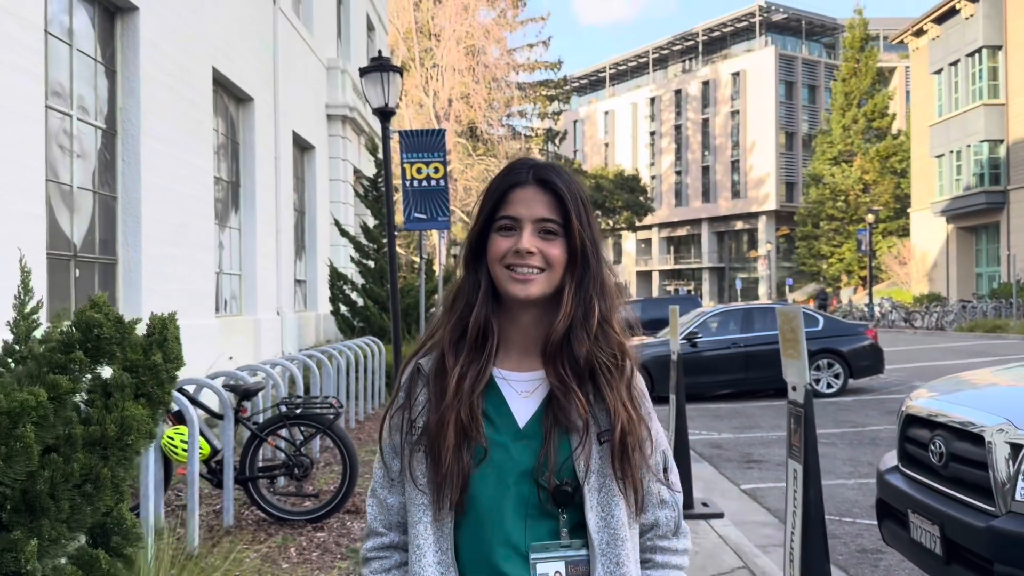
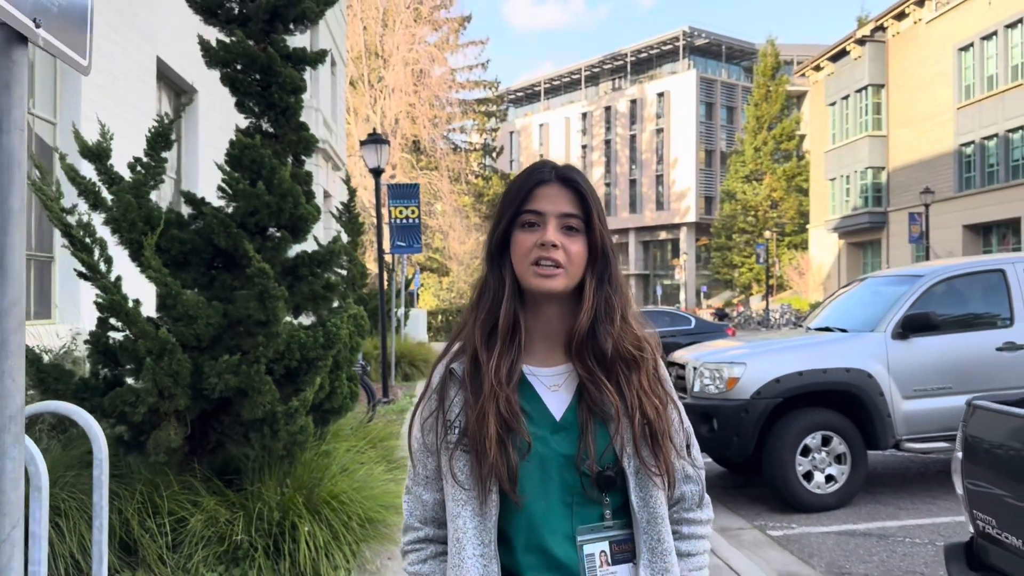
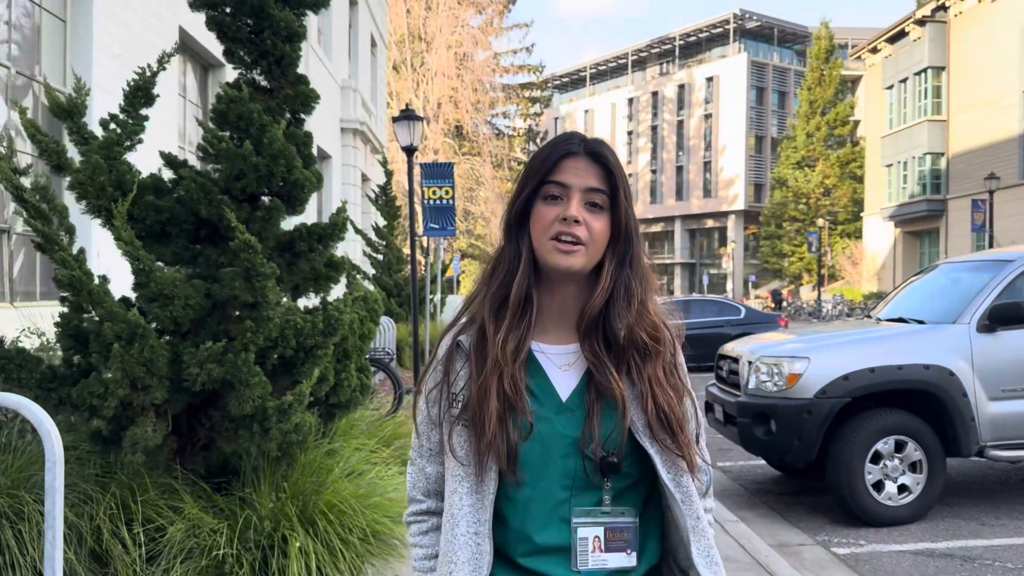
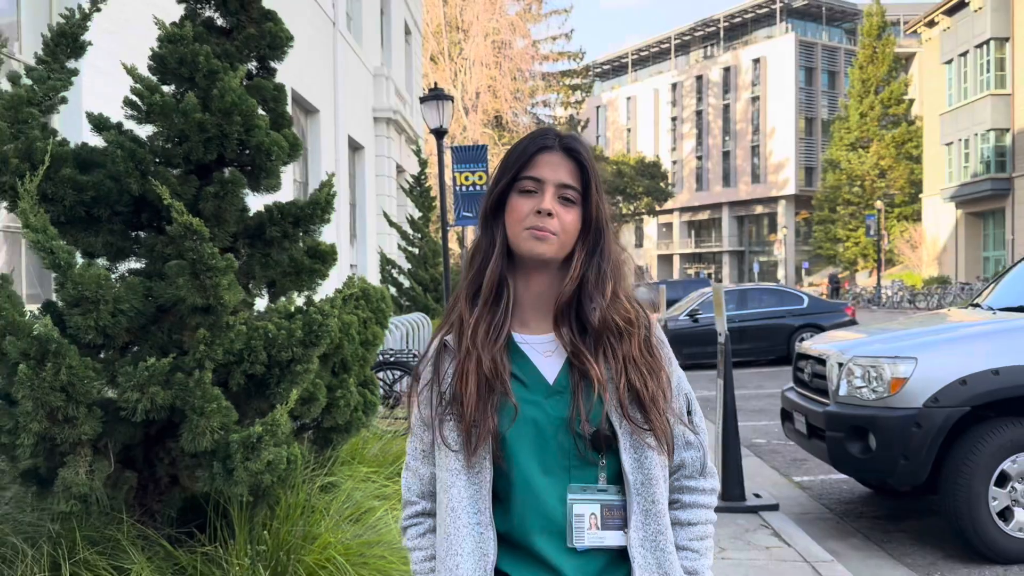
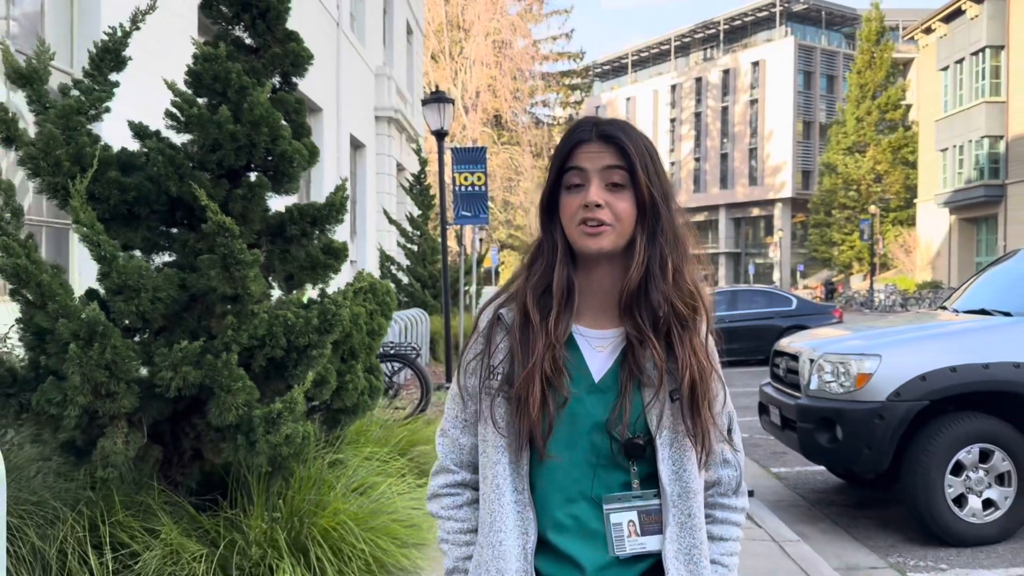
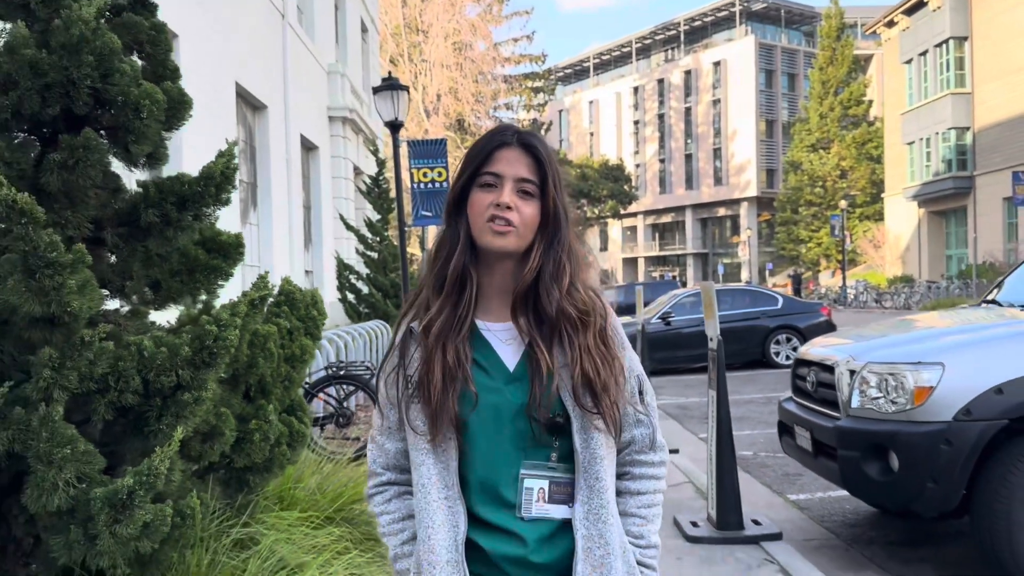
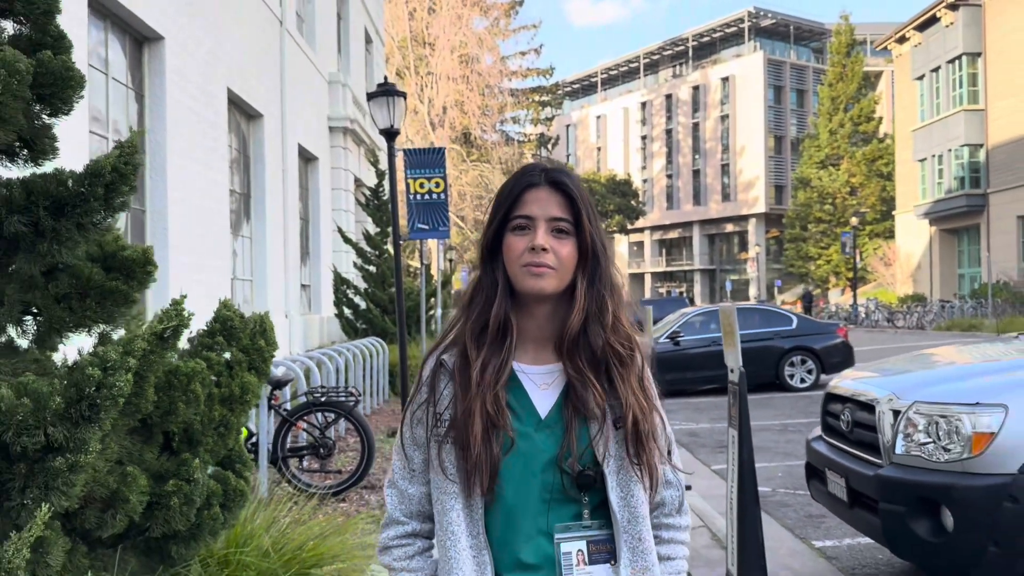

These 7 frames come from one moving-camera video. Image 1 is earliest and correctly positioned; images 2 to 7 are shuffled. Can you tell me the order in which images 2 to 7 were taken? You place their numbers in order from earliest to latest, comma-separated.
7, 6, 4, 5, 3, 2
